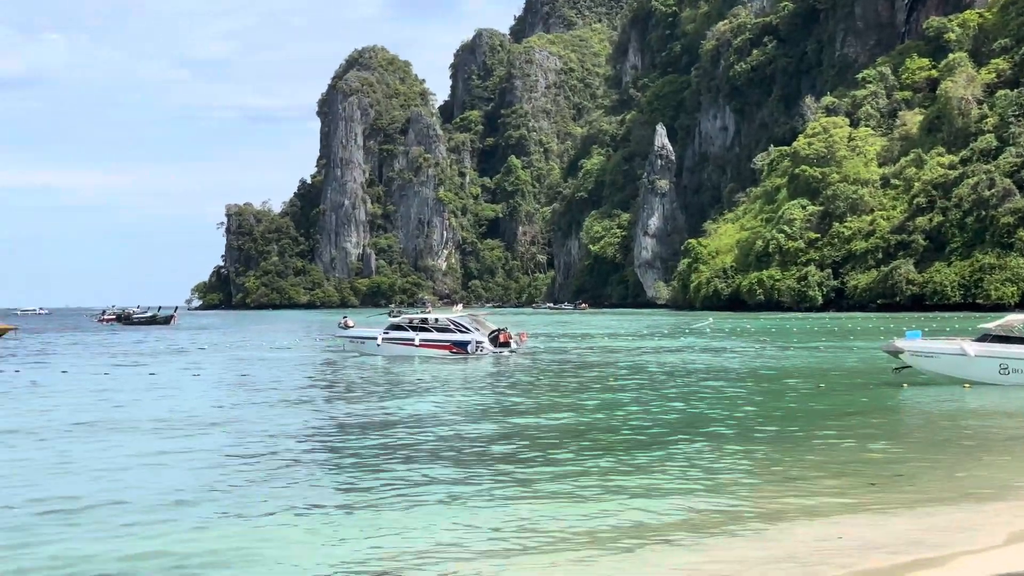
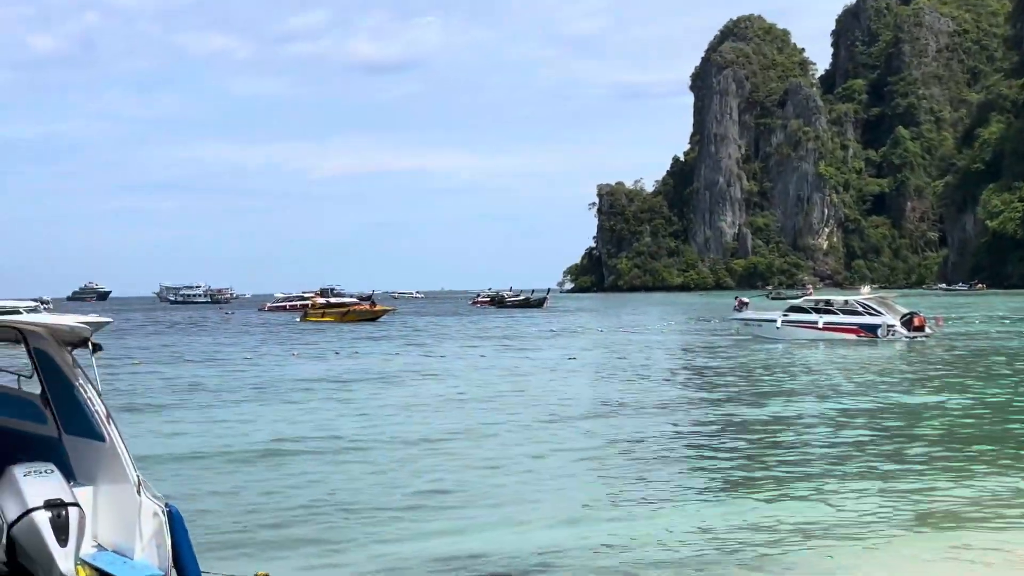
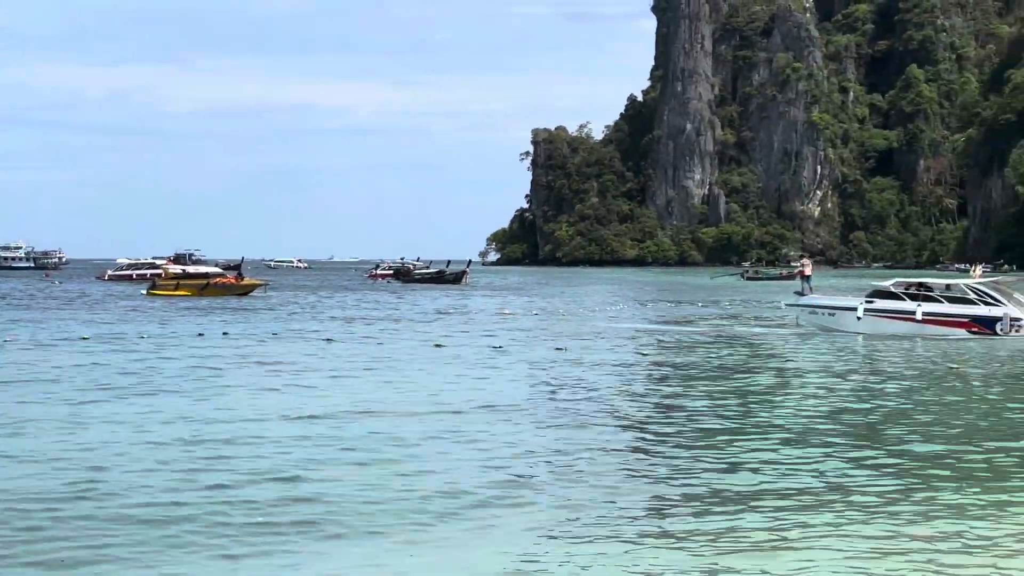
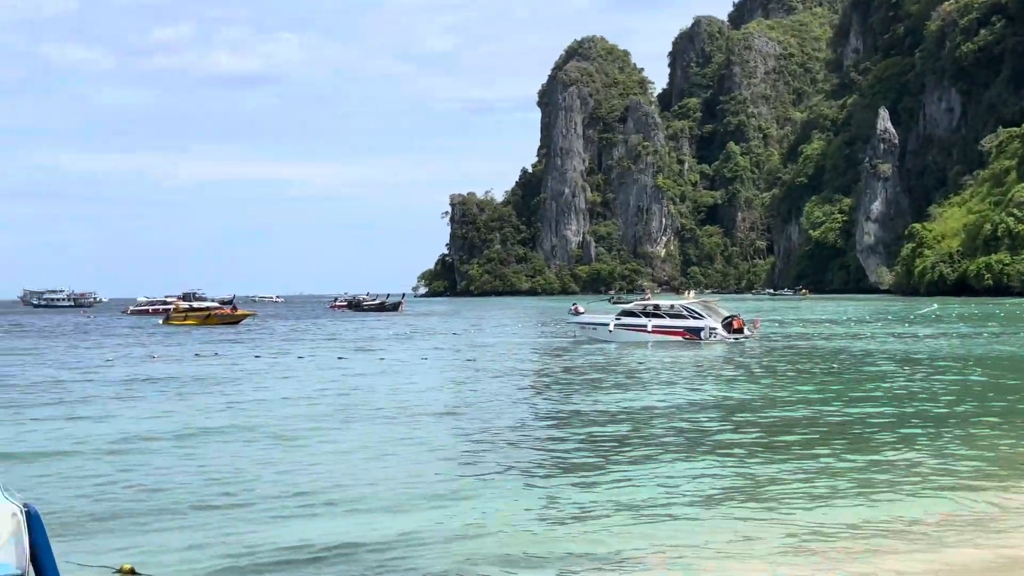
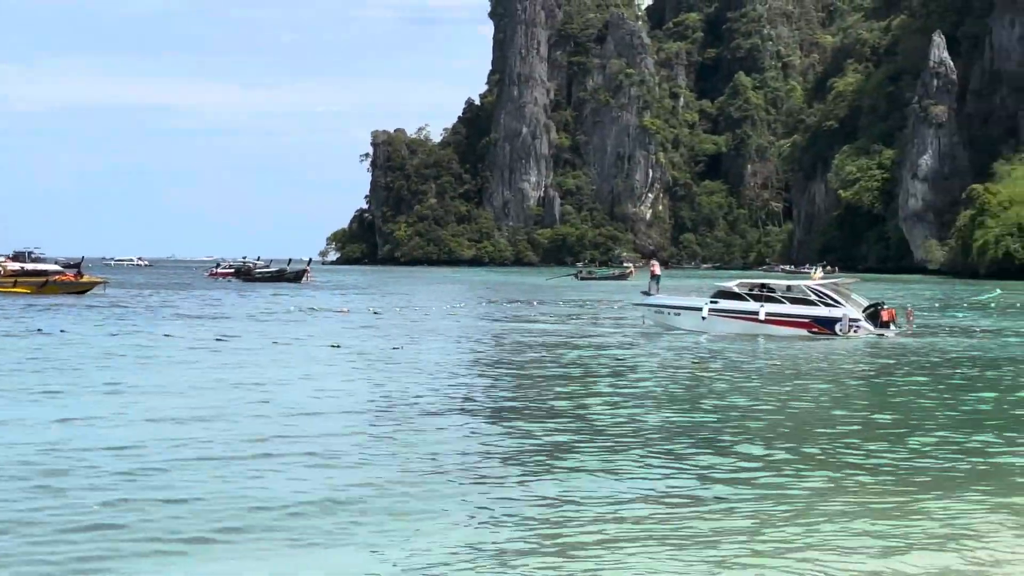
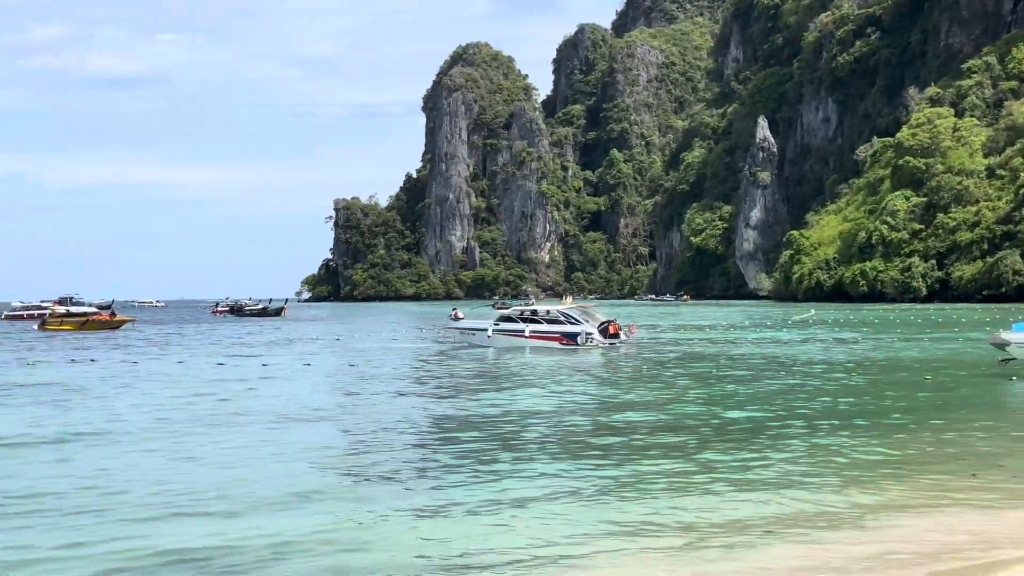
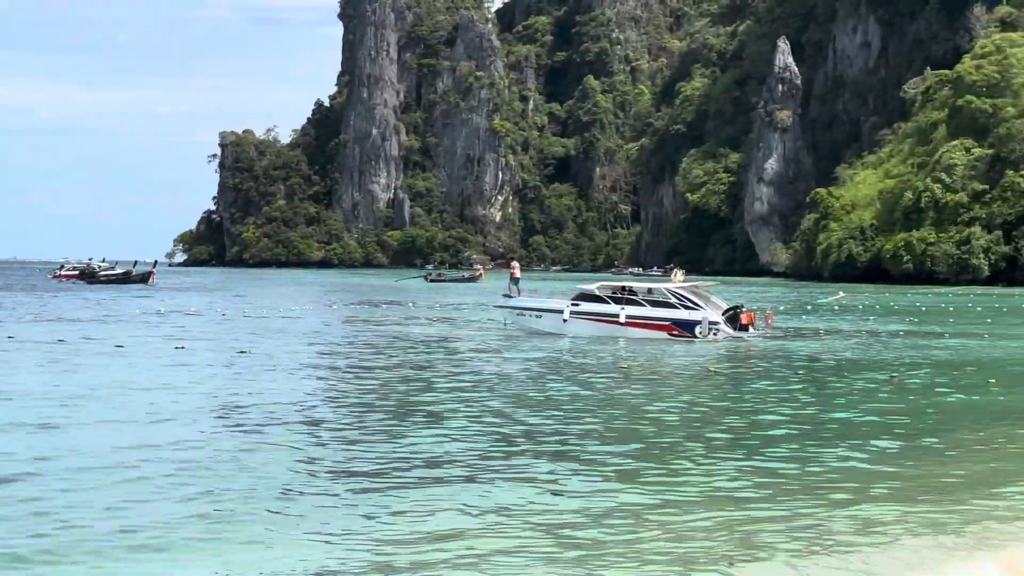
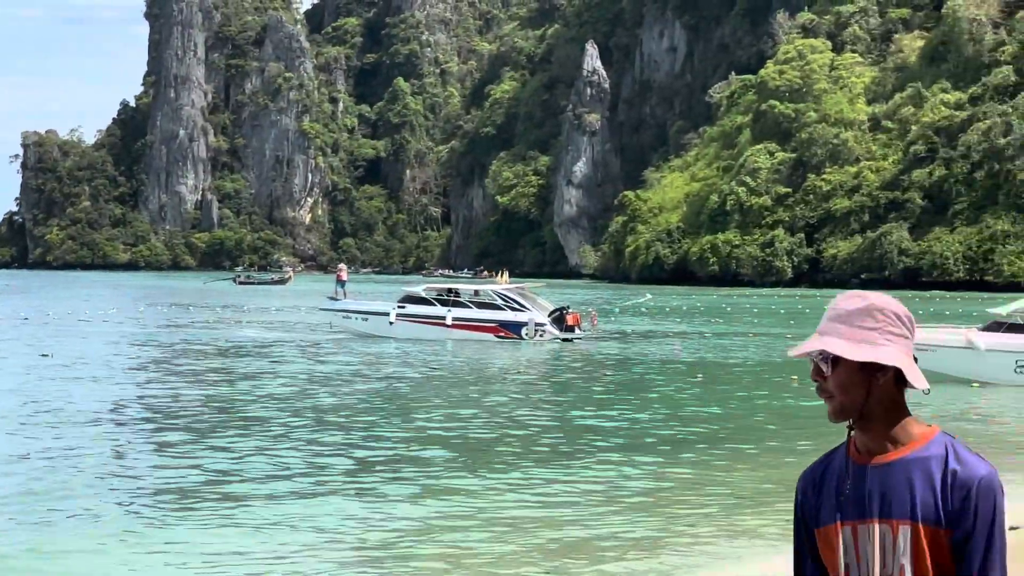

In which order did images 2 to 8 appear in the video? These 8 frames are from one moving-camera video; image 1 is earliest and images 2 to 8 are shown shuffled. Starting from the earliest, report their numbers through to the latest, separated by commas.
6, 4, 2, 3, 5, 7, 8
